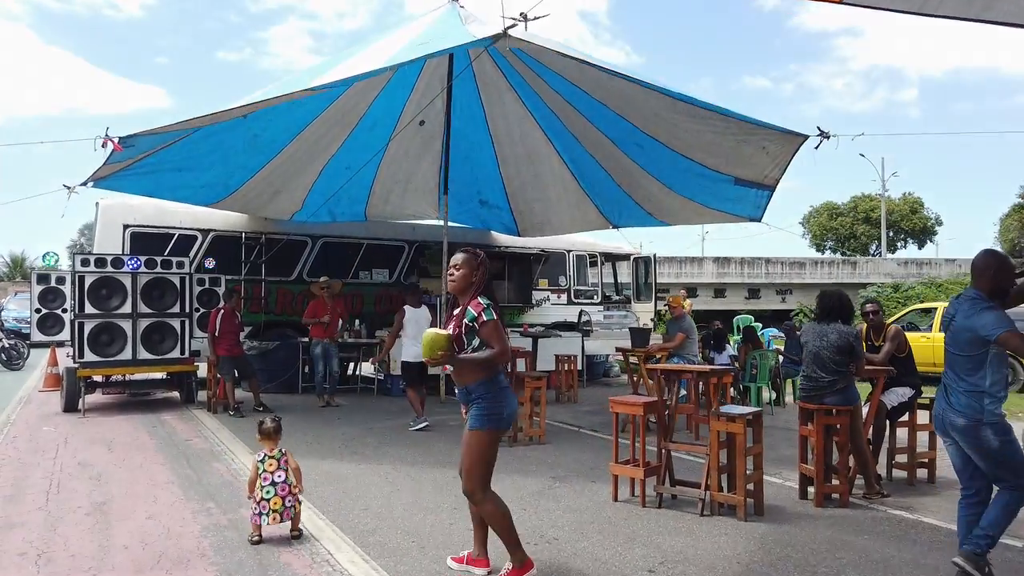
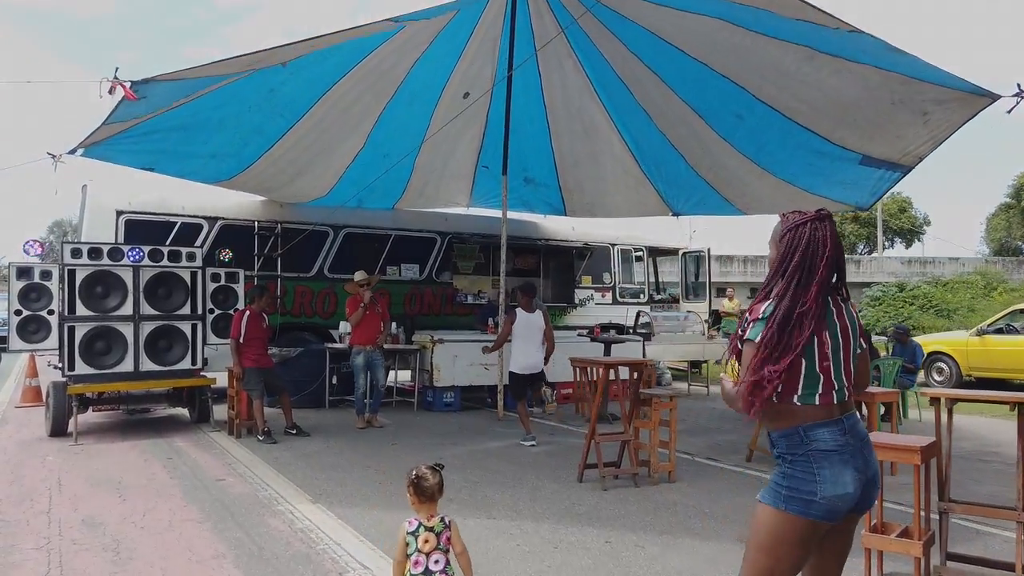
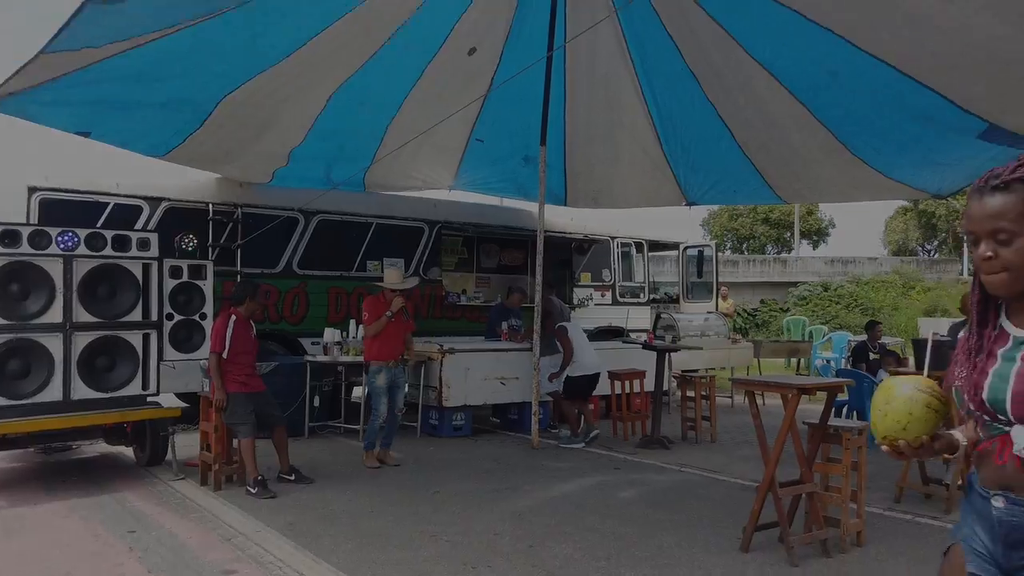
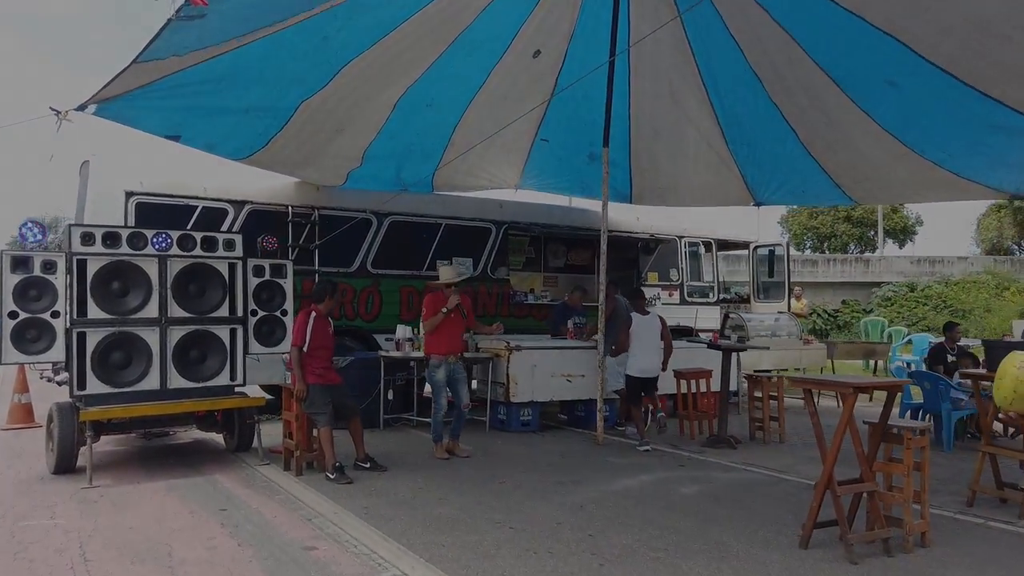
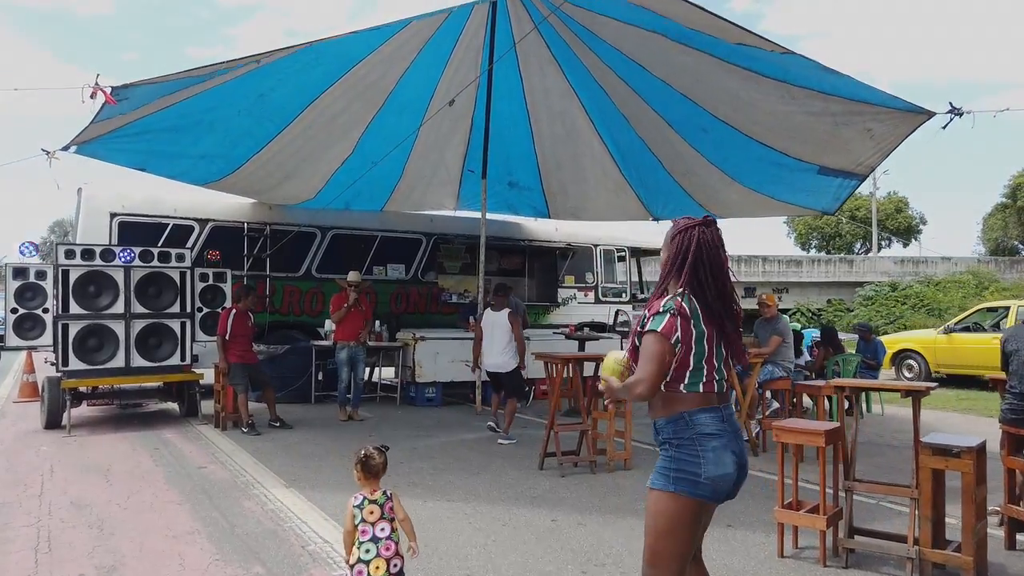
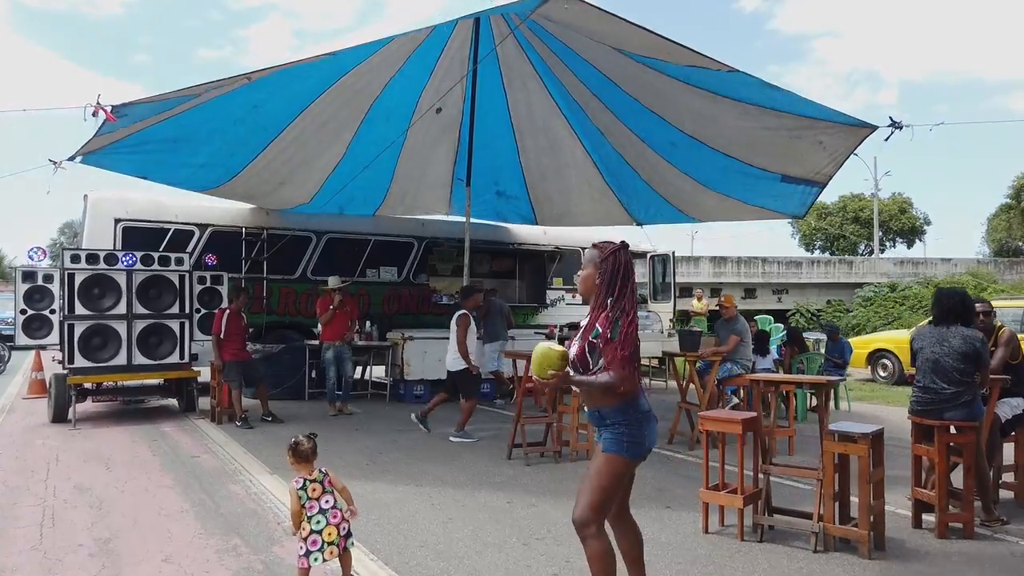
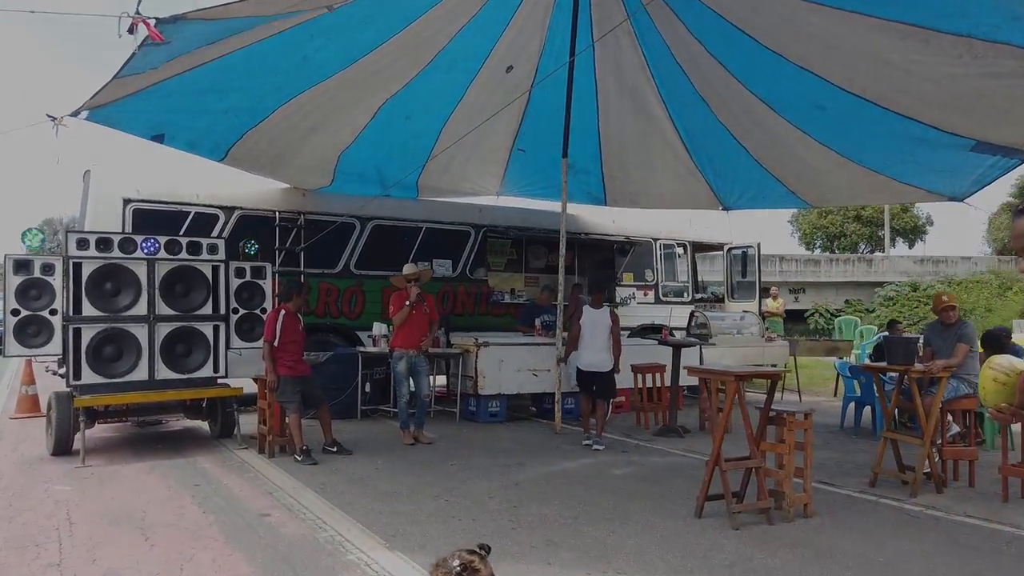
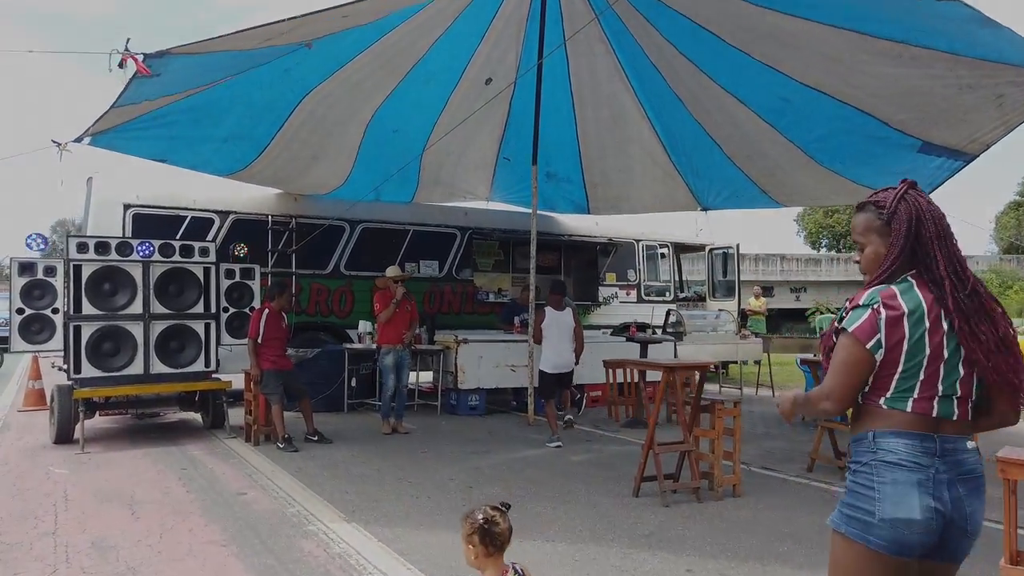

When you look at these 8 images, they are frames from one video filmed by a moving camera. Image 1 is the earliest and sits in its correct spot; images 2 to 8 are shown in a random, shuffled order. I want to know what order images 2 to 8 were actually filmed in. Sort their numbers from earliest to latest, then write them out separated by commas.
6, 5, 2, 8, 7, 4, 3
